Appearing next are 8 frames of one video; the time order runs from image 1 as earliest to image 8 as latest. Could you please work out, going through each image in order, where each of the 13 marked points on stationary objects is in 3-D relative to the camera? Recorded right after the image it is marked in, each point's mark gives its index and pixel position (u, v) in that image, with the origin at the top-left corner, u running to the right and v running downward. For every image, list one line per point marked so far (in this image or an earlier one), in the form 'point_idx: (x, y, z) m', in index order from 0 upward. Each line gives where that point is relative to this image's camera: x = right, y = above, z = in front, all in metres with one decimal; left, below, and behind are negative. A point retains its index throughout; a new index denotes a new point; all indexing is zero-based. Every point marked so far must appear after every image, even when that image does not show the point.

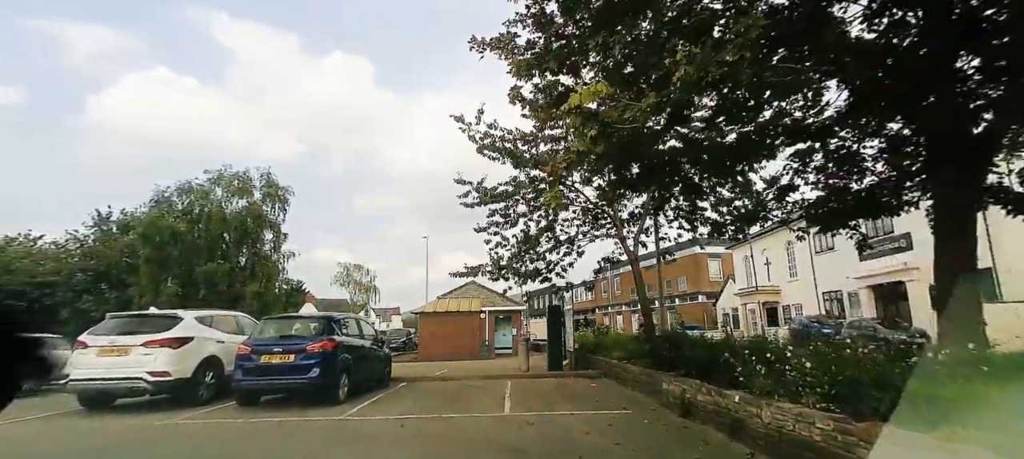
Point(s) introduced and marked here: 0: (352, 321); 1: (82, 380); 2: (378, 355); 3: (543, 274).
0: (-3.5, -2.0, +10.1) m
1: (-6.9, -2.4, +7.3) m
2: (-3.1, -2.9, +10.5) m
3: (+1.0, -1.4, +14.3) m
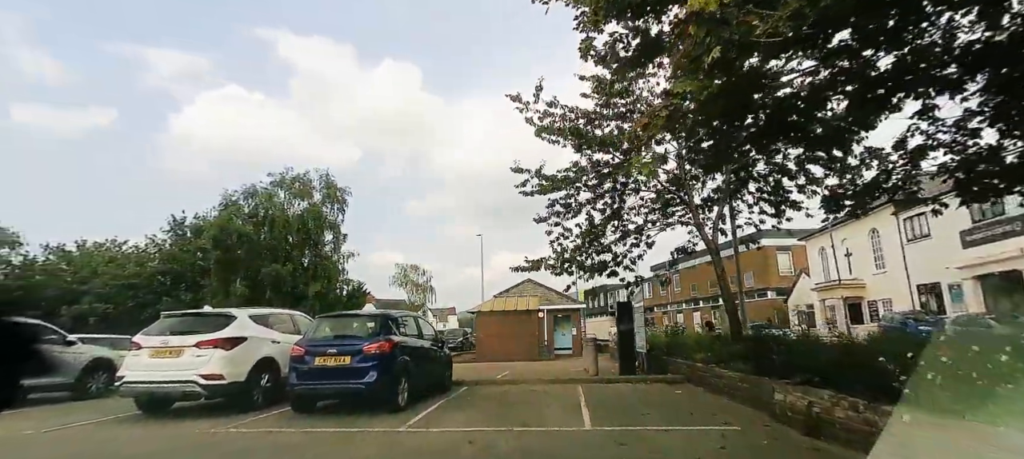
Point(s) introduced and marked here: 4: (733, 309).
0: (-2.0, -1.9, +9.3) m
1: (-5.7, -2.4, +7.0) m
2: (-1.6, -2.7, +9.7) m
3: (+2.8, -1.1, +13.1) m
4: (+5.3, -2.0, +11.2) m
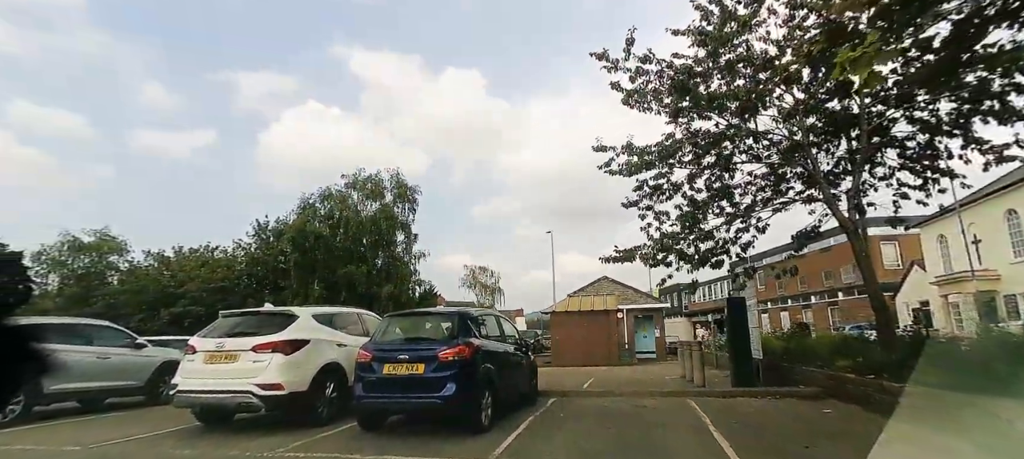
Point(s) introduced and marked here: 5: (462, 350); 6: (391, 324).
0: (-0.4, -1.6, +8.1) m
1: (-4.3, -2.2, +6.2) m
2: (+0.2, -2.5, +8.4) m
3: (+4.9, -0.7, +11.1) m
4: (+7.2, -1.5, +8.8) m
5: (-0.7, -1.6, +6.1) m
6: (-1.8, -1.4, +6.9) m
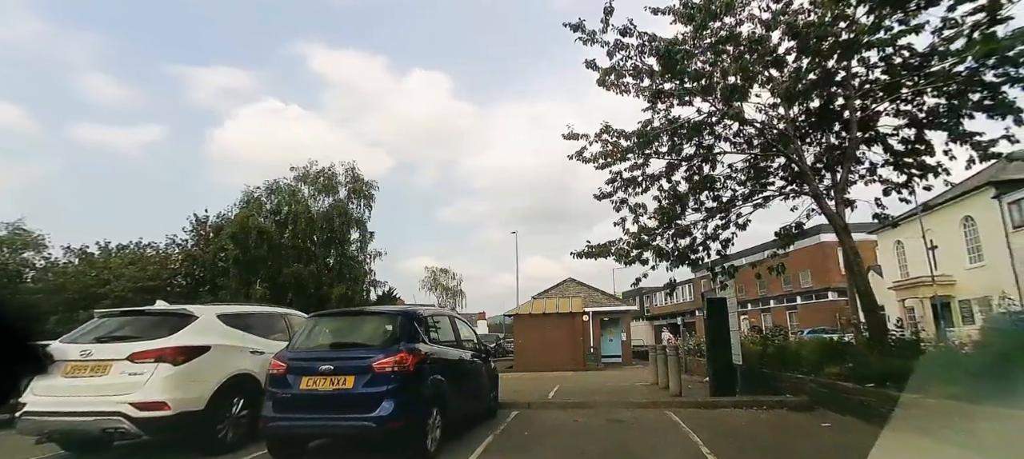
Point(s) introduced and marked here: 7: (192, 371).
0: (-1.0, -1.4, +6.8) m
1: (-4.8, -1.9, +4.7) m
2: (-0.5, -2.3, +7.2) m
3: (+4.1, -0.6, +10.3) m
4: (+6.5, -1.4, +8.2) m
5: (-1.2, -1.4, +4.8) m
6: (-2.3, -1.2, +5.5) m
7: (-3.6, -1.6, +5.2) m
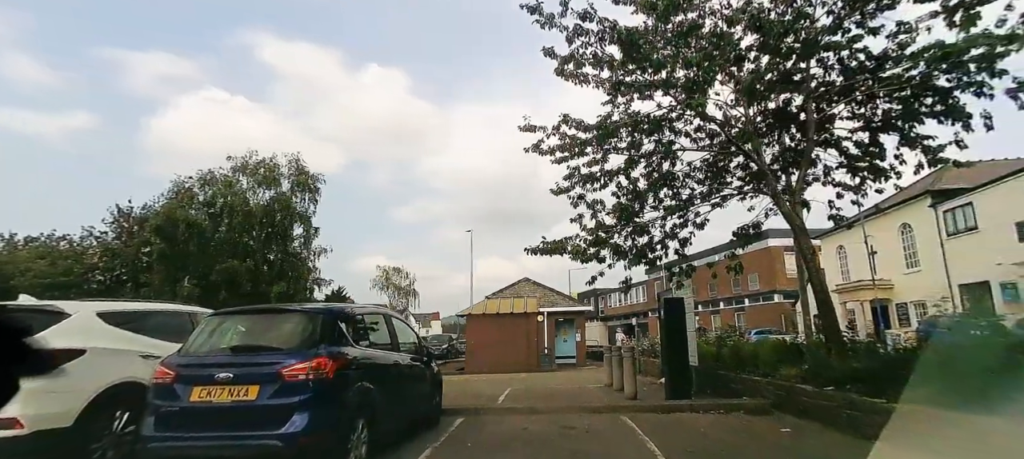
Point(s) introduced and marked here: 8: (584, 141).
0: (-1.7, -1.2, +6.0) m
1: (-5.3, -1.7, +3.6) m
2: (-1.3, -2.1, +6.4) m
3: (+3.0, -0.5, +9.9) m
4: (+5.6, -1.4, +8.1) m
5: (-1.7, -1.2, +4.1) m
6: (-2.9, -1.0, +4.6) m
7: (-4.2, -1.4, +4.2) m
8: (+1.6, +2.0, +10.3) m
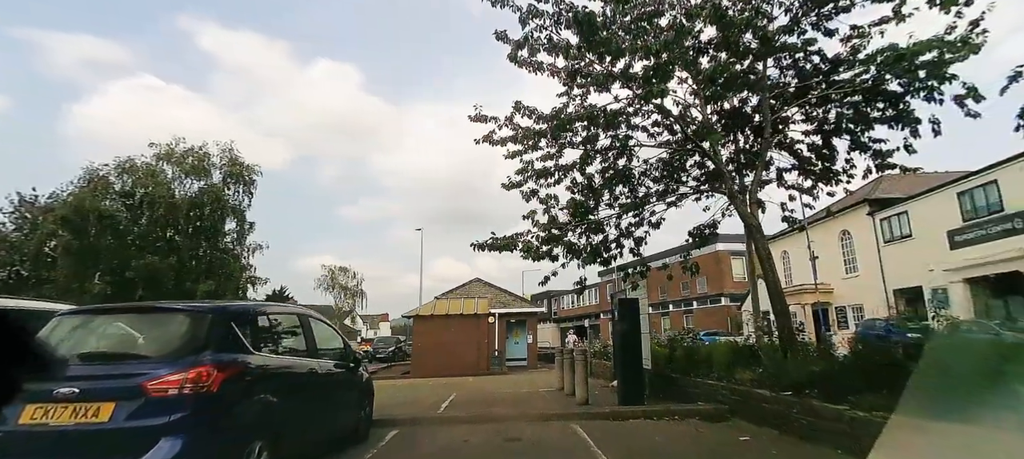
0: (-2.4, -1.1, +5.2) m
1: (-5.7, -1.4, +2.3) m
2: (-2.0, -2.0, +5.6) m
3: (+2.0, -0.5, +9.5) m
4: (+4.7, -1.4, +7.9) m
5: (-2.2, -1.0, +3.2) m
6: (-3.4, -0.8, +3.6) m
7: (-4.6, -1.2, +3.0) m
8: (+0.6, +2.1, +9.8) m
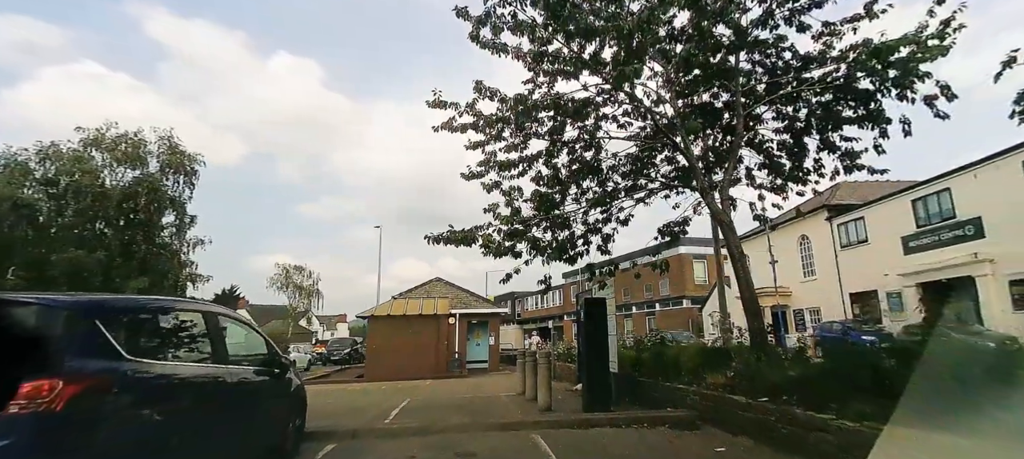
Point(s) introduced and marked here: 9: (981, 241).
0: (-2.8, -0.9, +4.3) m
1: (-5.9, -1.2, +1.2) m
2: (-2.5, -1.8, +4.7) m
3: (+1.2, -0.4, +9.0) m
4: (+4.0, -1.4, +7.6) m
5: (-2.5, -0.8, +2.4) m
6: (-3.7, -0.6, +2.7) m
7: (-4.9, -1.0, +2.0) m
8: (-0.1, +2.2, +9.1) m
9: (+18.5, -0.5, +17.9) m
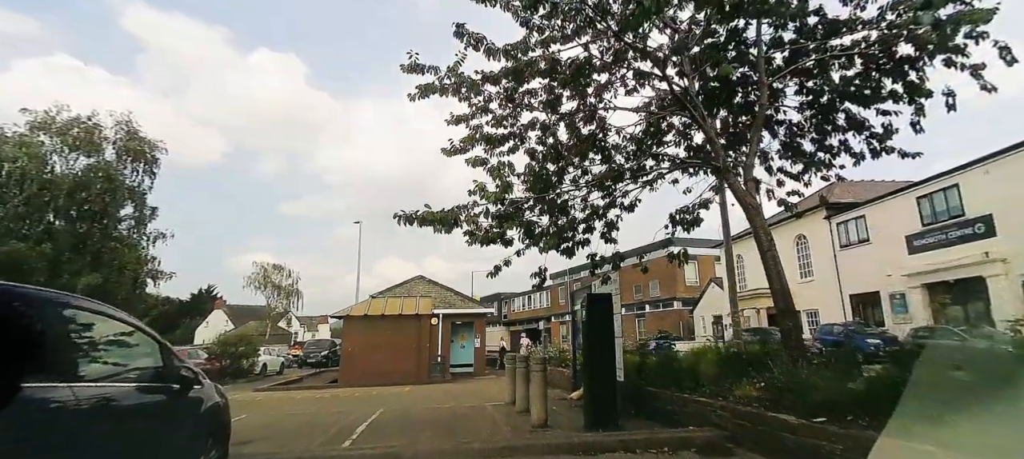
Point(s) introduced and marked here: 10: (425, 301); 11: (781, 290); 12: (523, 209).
0: (-2.8, -0.6, +2.9) m
1: (-5.9, -0.8, -0.2) m
2: (-2.5, -1.5, +3.4) m
3: (+1.0, -0.1, +7.7) m
4: (+3.9, -1.1, +6.4) m
5: (-2.4, -0.5, +1.0) m
6: (-3.8, -0.3, +1.3) m
7: (-4.9, -0.6, +0.6) m
8: (-0.3, +2.5, +7.9) m
9: (+18.0, -0.4, +17.2) m
10: (-3.7, -3.1, +19.8) m
11: (+3.8, -0.9, +6.5) m
12: (+0.2, +0.3, +7.2) m
